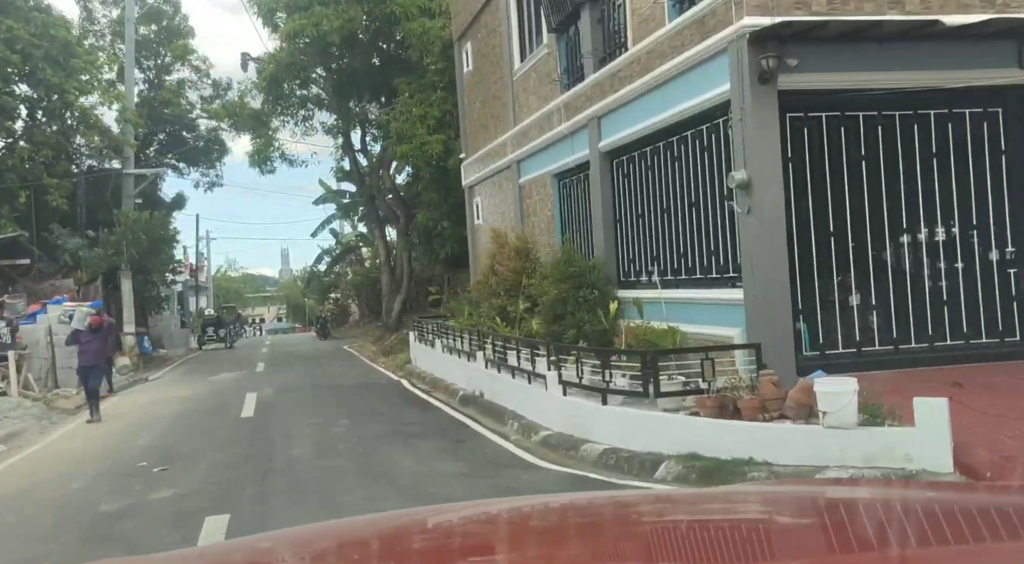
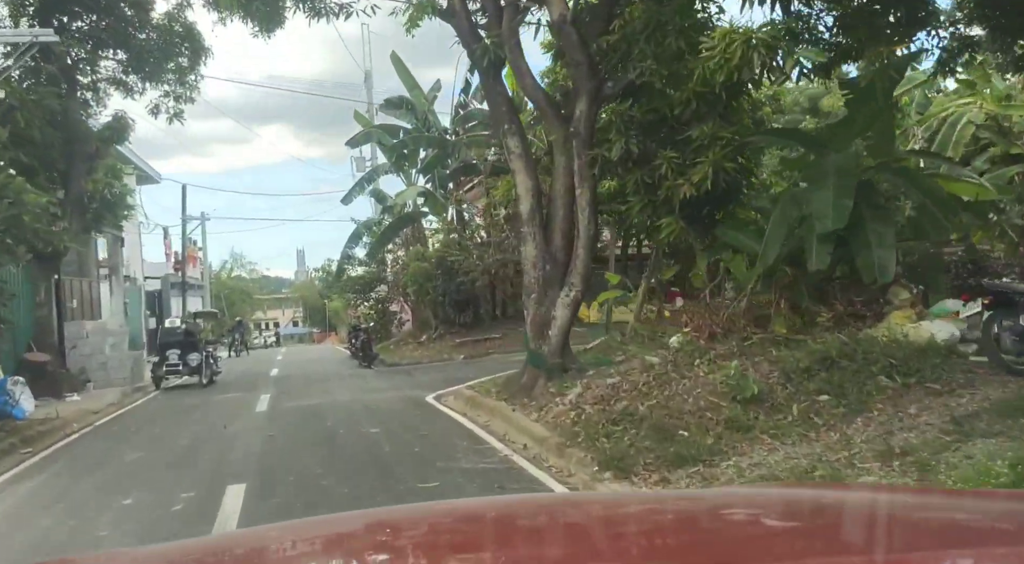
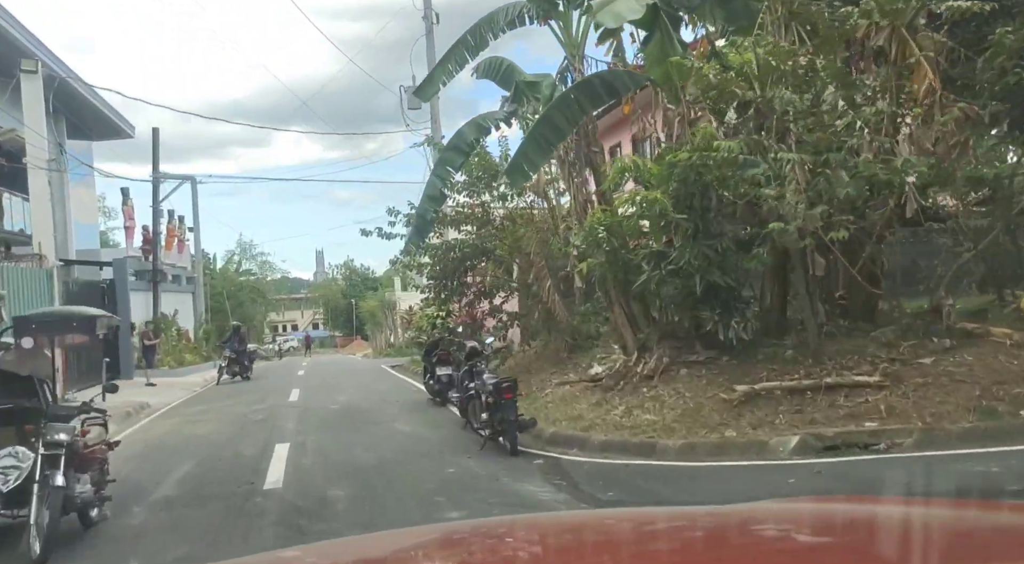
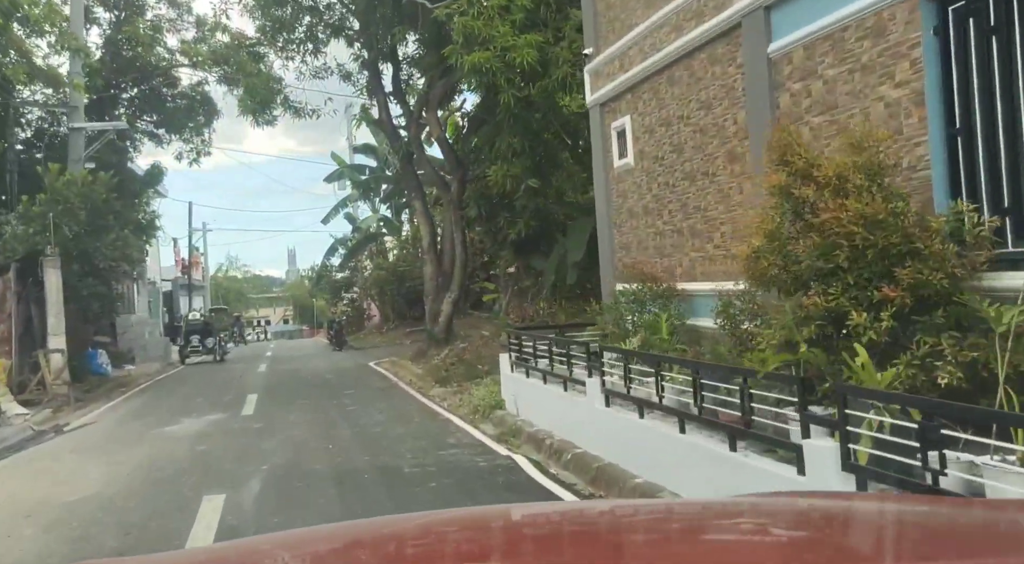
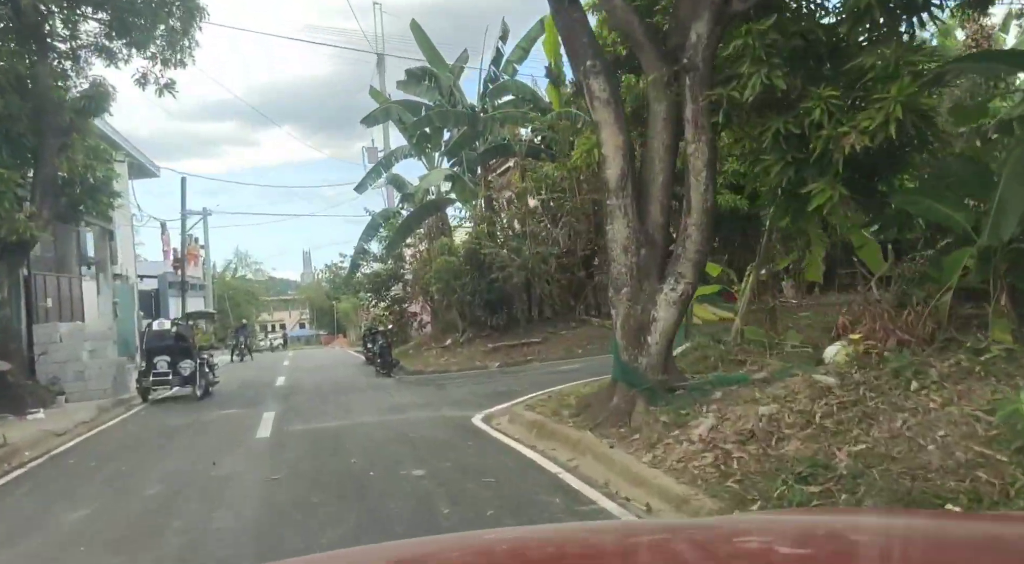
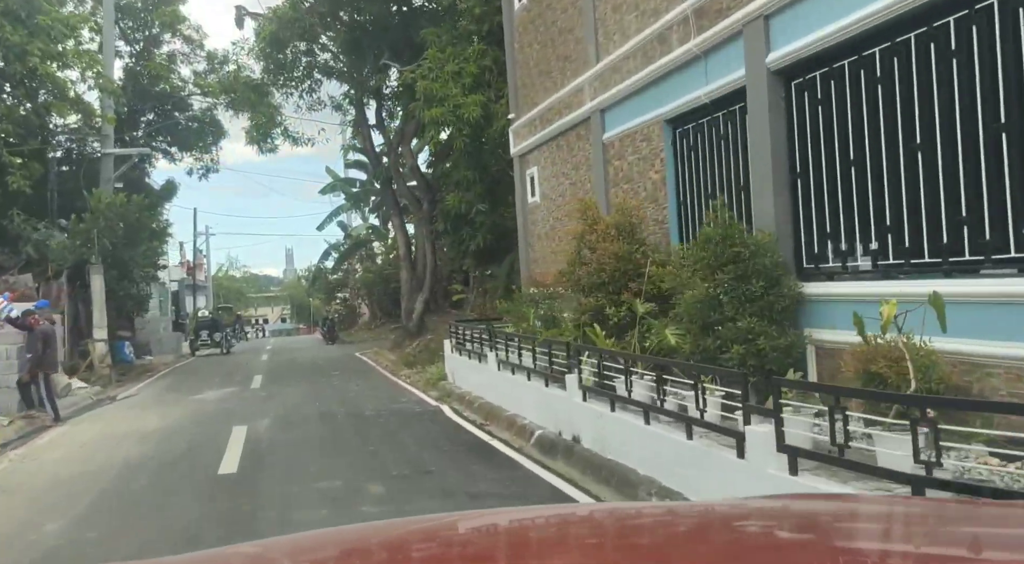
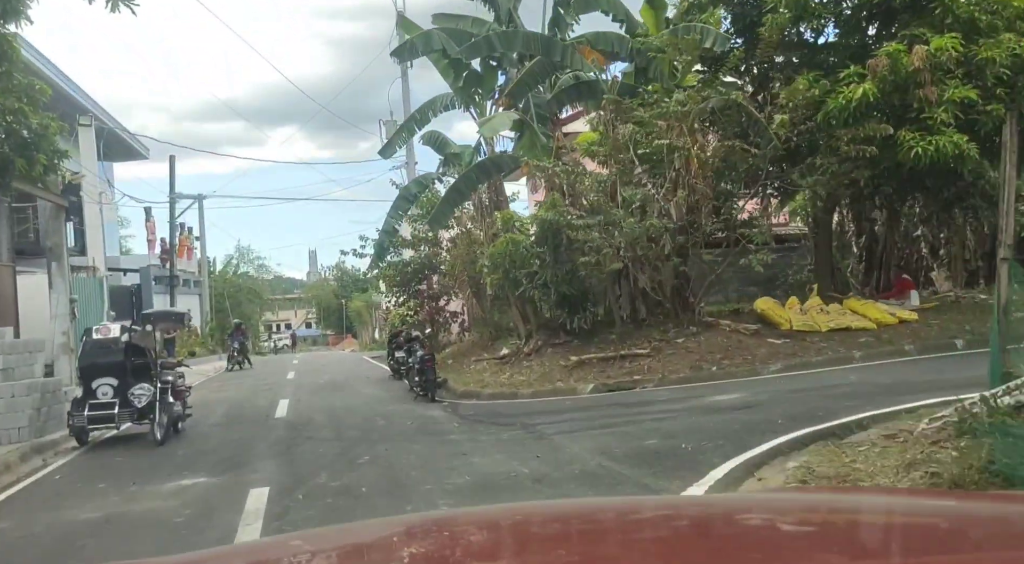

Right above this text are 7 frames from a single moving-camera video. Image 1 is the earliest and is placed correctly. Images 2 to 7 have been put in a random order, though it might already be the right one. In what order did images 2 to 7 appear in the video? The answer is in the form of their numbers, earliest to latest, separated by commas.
6, 4, 2, 5, 7, 3
